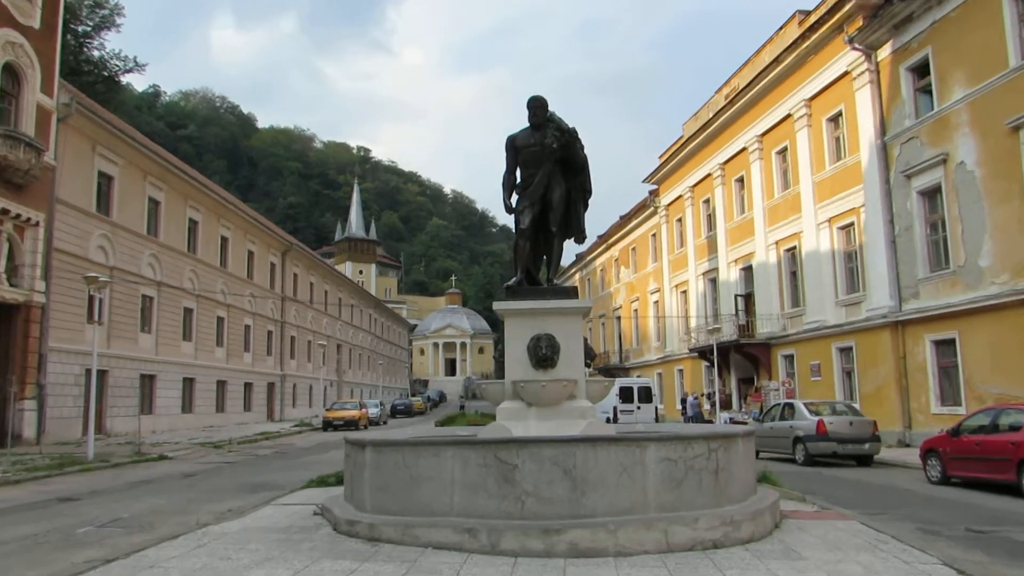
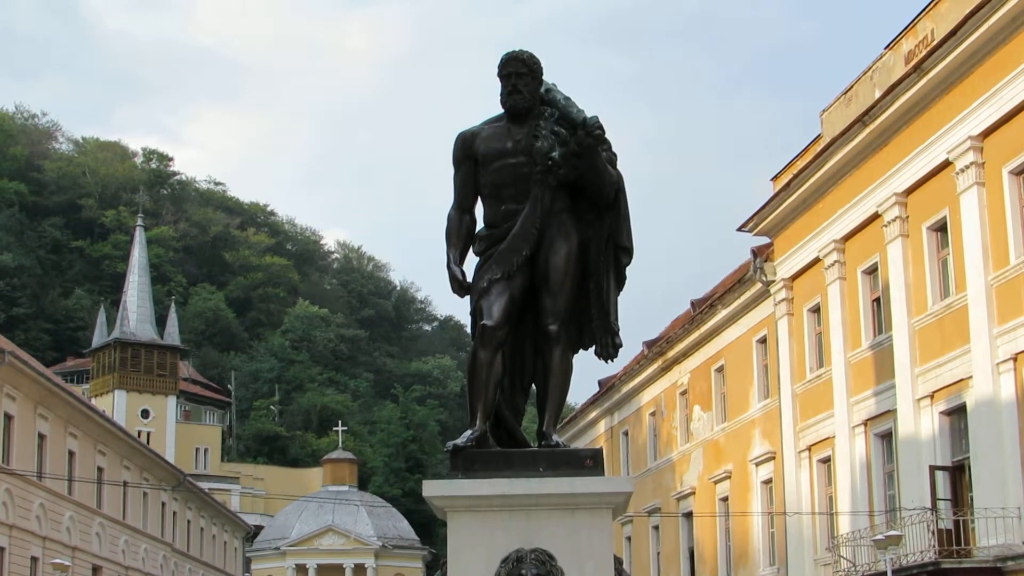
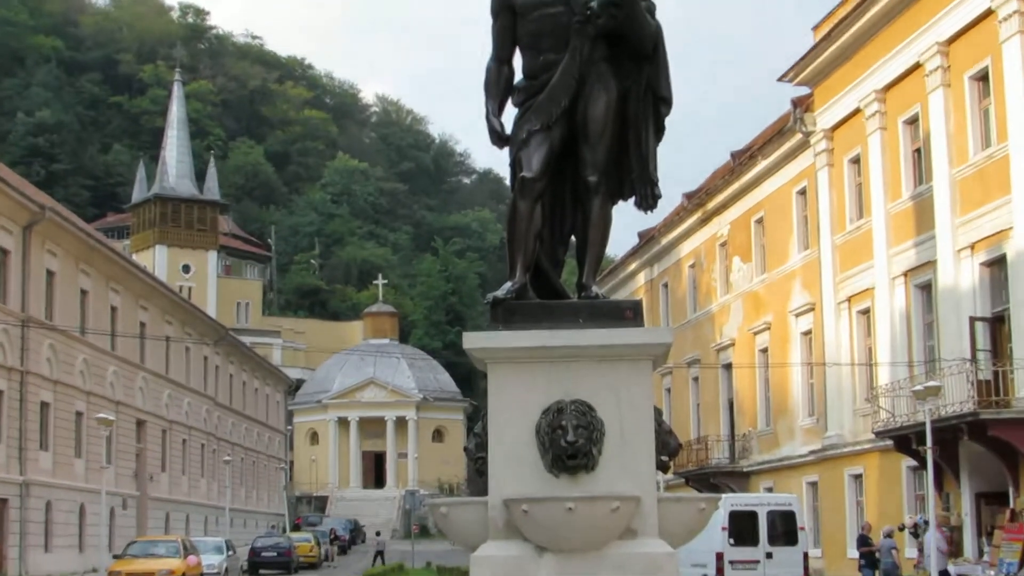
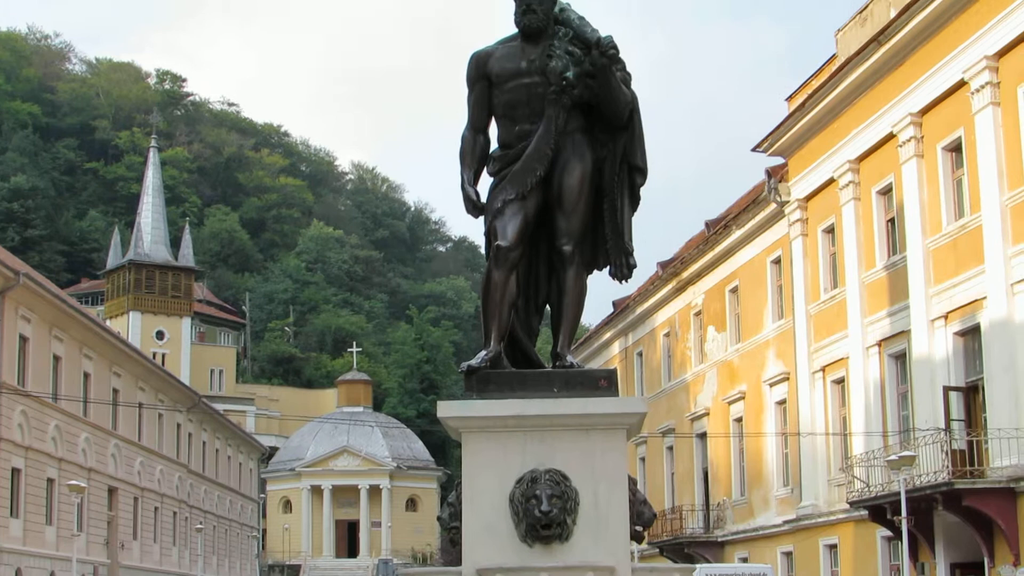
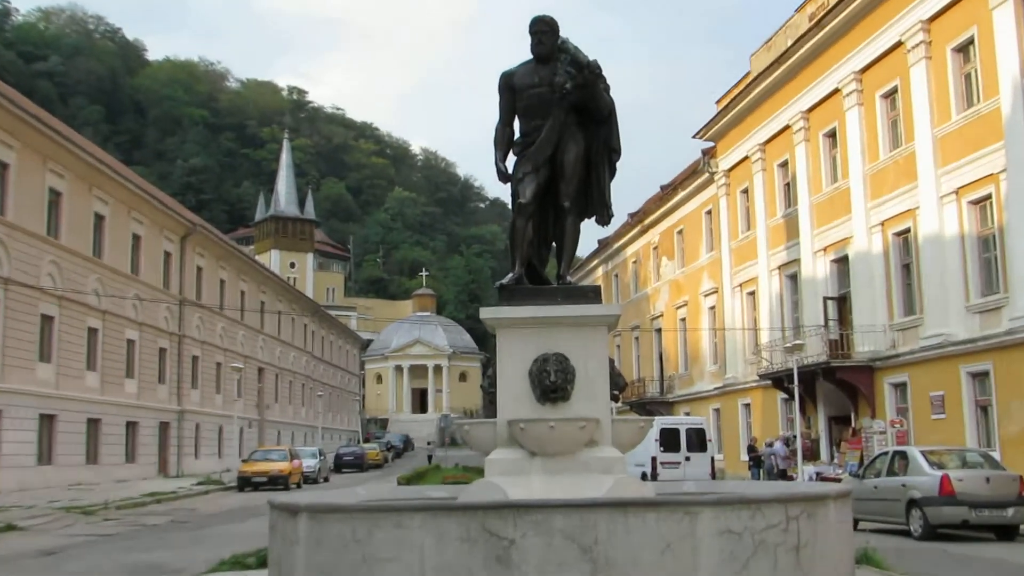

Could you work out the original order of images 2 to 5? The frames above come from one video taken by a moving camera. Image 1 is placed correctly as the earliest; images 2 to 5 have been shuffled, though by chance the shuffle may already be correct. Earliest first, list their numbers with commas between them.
5, 3, 4, 2
